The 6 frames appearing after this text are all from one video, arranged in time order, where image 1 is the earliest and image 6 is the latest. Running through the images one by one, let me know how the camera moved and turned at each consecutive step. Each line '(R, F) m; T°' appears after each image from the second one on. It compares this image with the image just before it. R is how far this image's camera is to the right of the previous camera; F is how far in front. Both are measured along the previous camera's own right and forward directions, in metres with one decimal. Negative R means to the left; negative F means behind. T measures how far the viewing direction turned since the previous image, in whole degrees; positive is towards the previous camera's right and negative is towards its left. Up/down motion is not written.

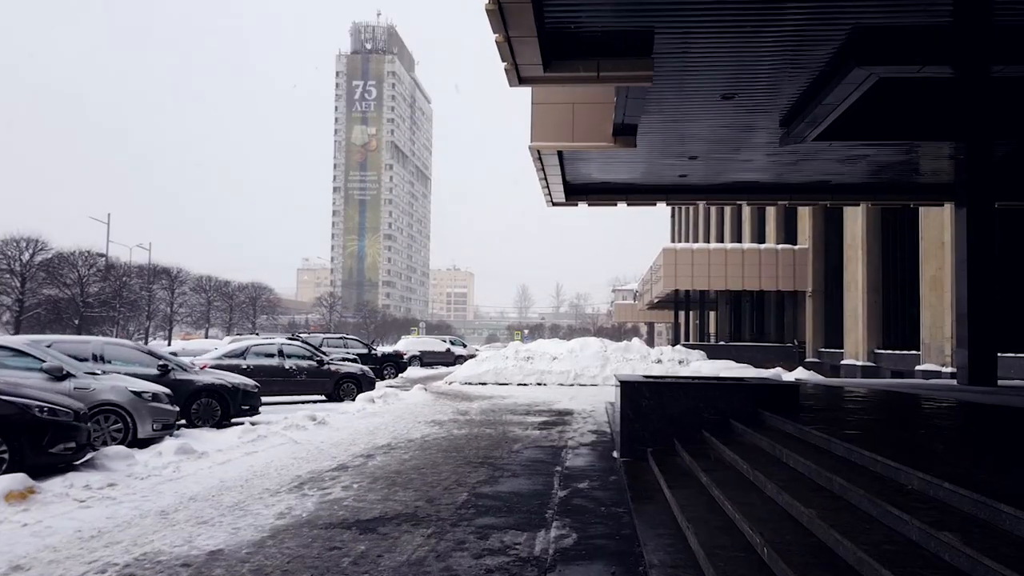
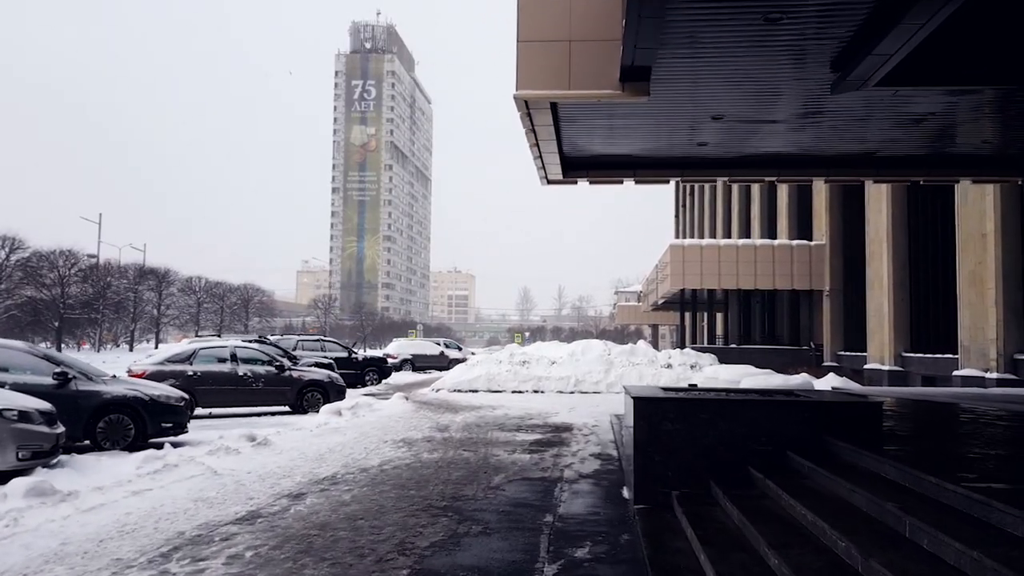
(+0.3, +2.7) m; 0°
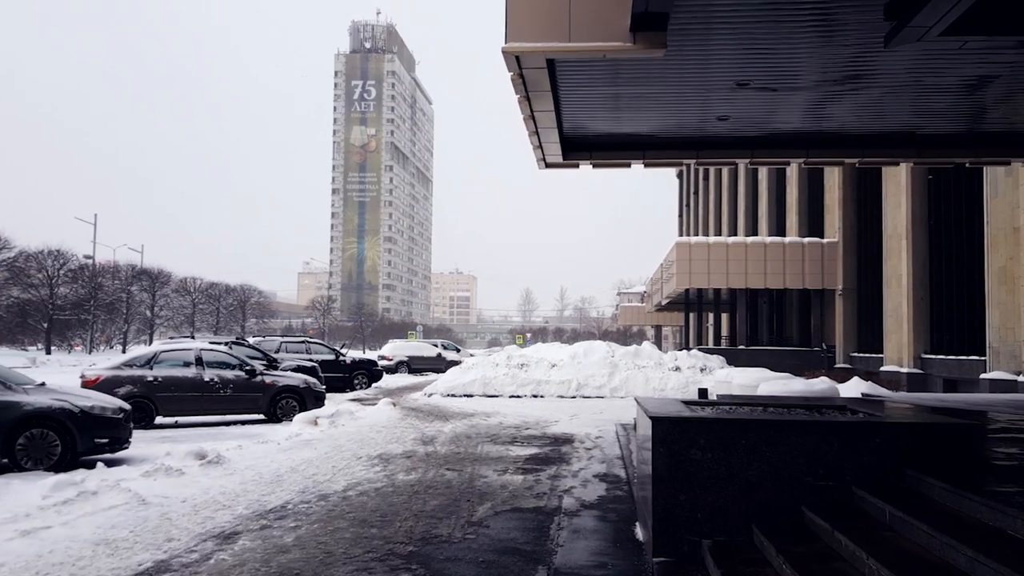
(+0.1, +1.6) m; 0°
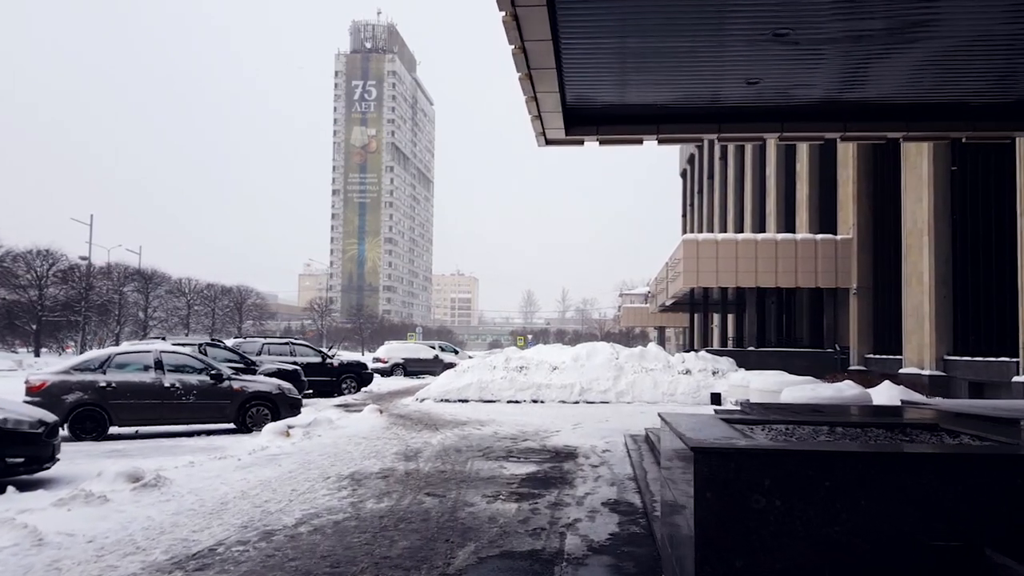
(+0.1, +1.6) m; 0°
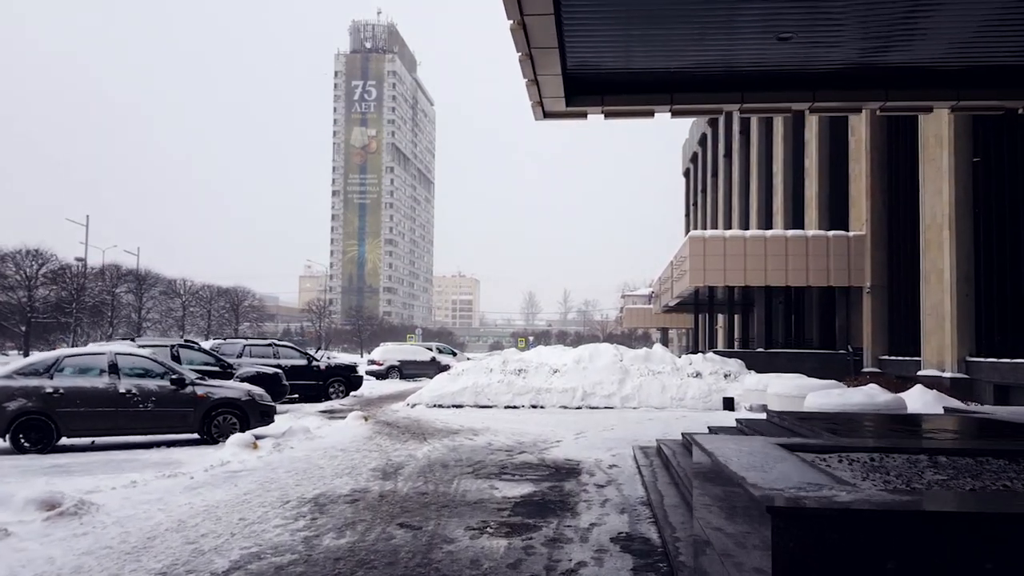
(+0.1, +1.4) m; 0°
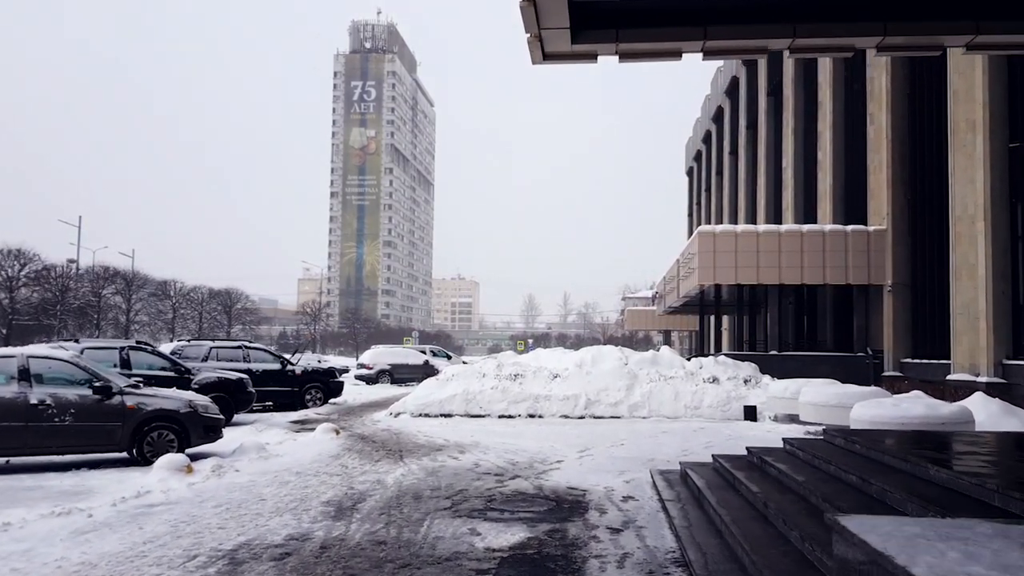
(+0.1, +2.1) m; 0°
